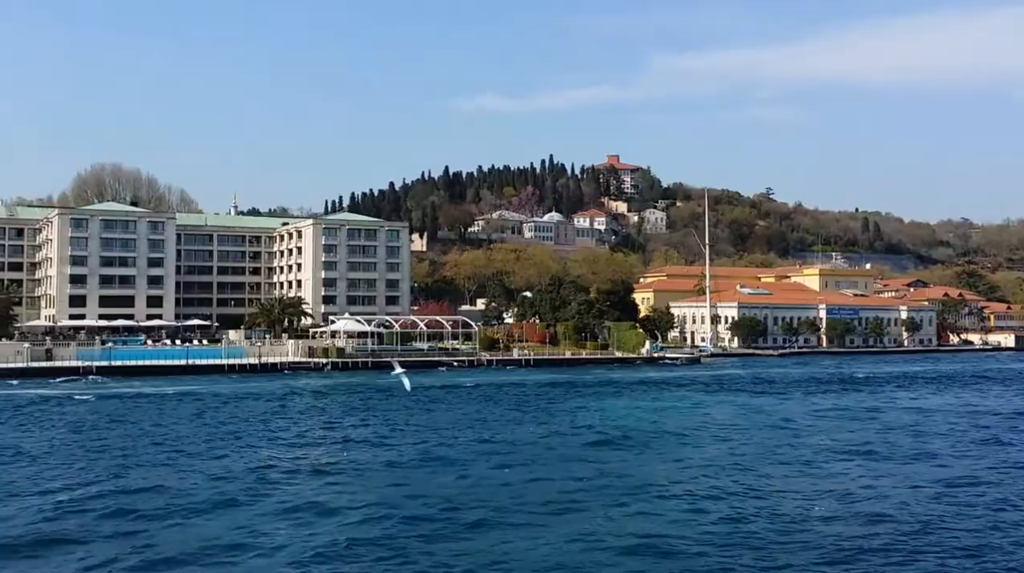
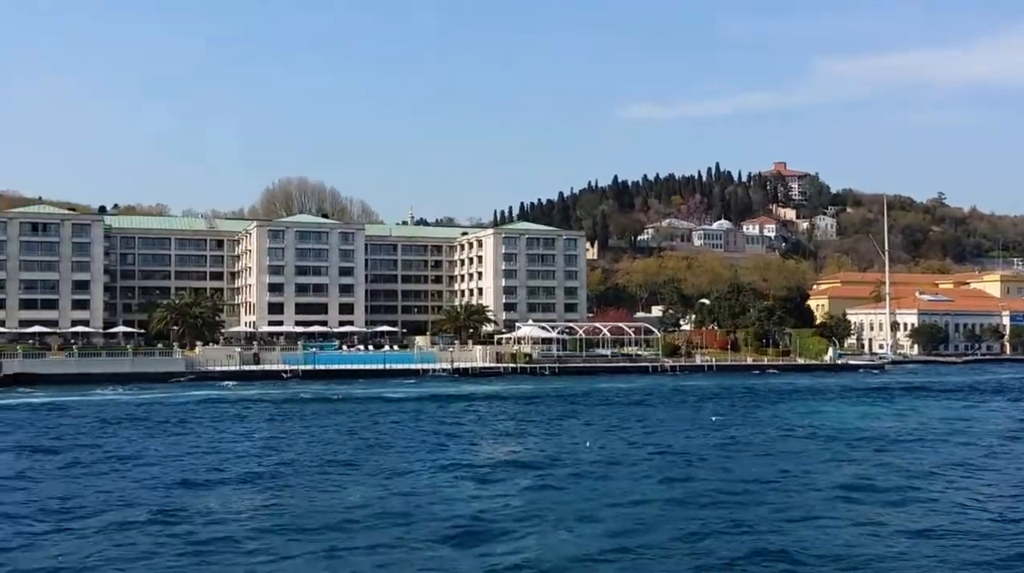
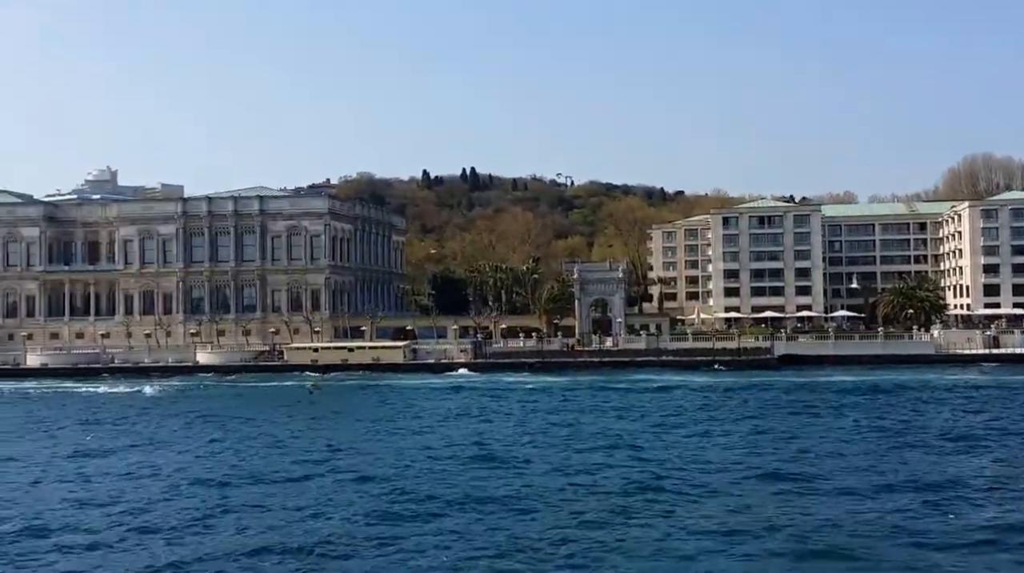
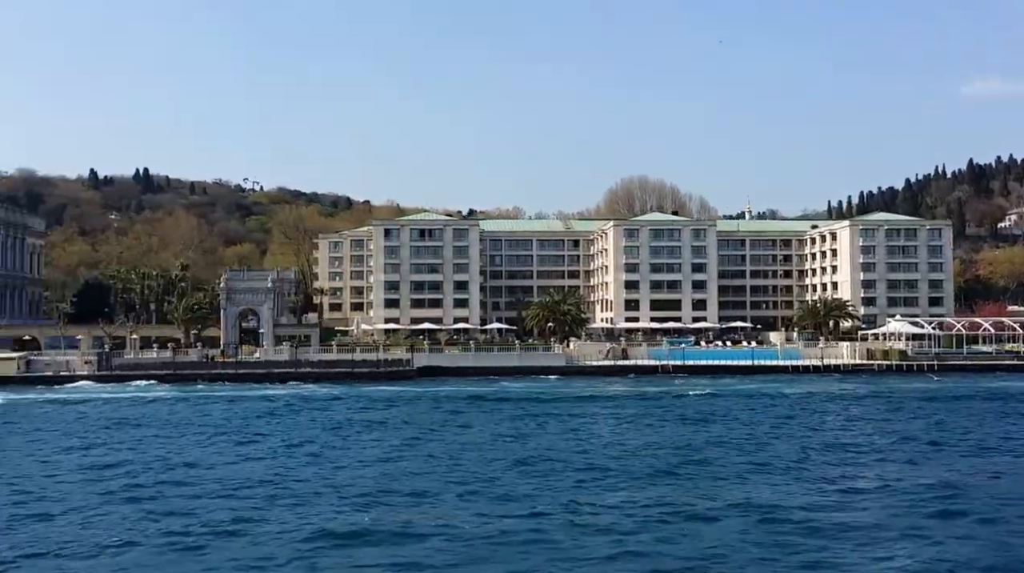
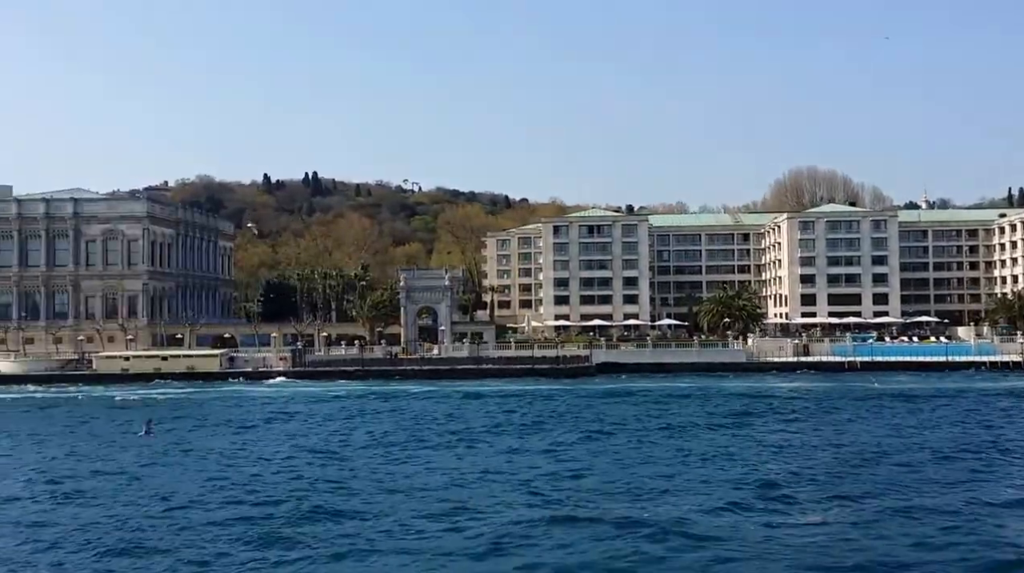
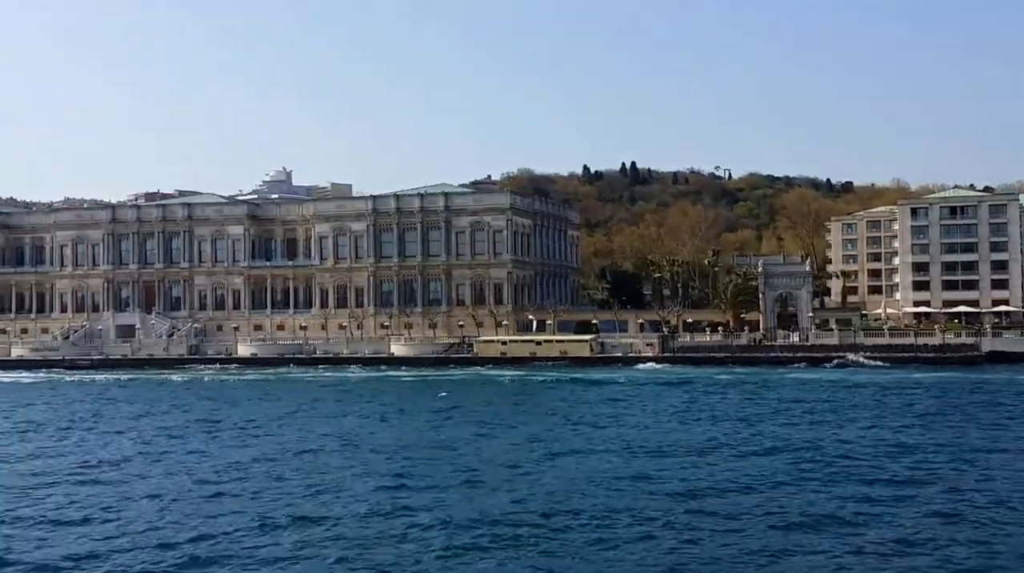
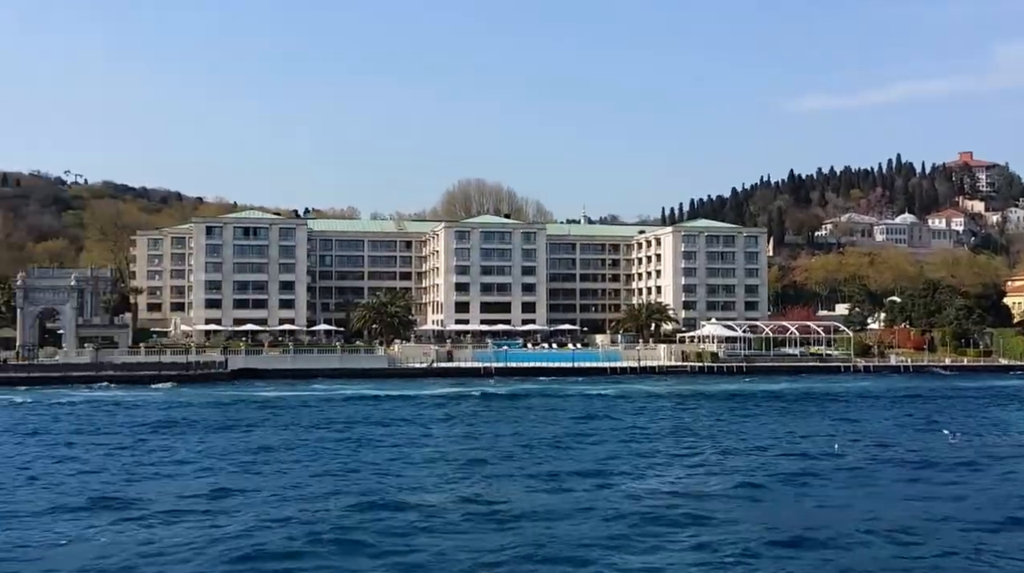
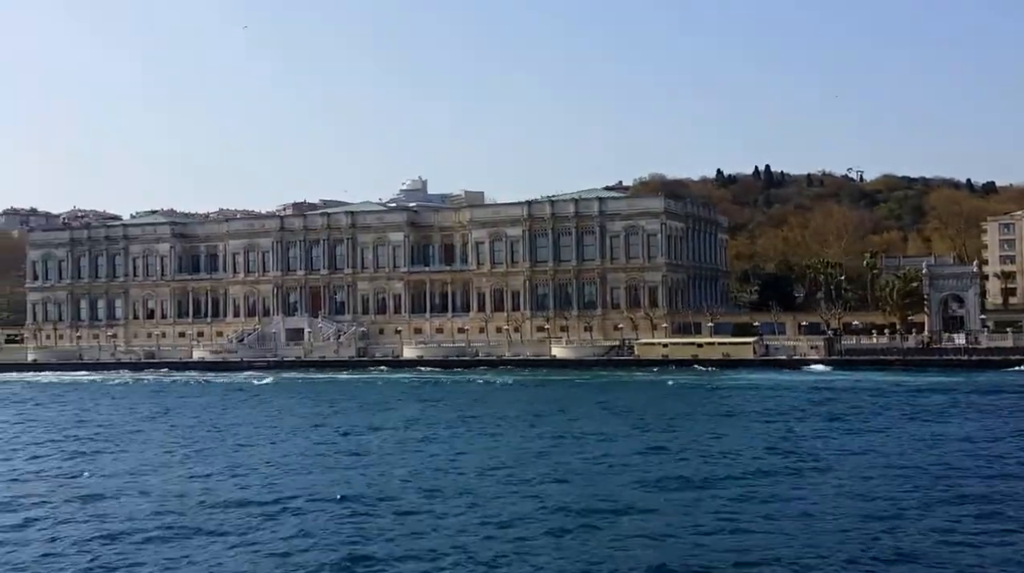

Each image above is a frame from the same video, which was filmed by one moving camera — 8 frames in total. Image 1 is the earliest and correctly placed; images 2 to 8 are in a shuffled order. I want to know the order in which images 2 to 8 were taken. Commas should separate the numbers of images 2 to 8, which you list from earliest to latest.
2, 7, 4, 5, 3, 6, 8
